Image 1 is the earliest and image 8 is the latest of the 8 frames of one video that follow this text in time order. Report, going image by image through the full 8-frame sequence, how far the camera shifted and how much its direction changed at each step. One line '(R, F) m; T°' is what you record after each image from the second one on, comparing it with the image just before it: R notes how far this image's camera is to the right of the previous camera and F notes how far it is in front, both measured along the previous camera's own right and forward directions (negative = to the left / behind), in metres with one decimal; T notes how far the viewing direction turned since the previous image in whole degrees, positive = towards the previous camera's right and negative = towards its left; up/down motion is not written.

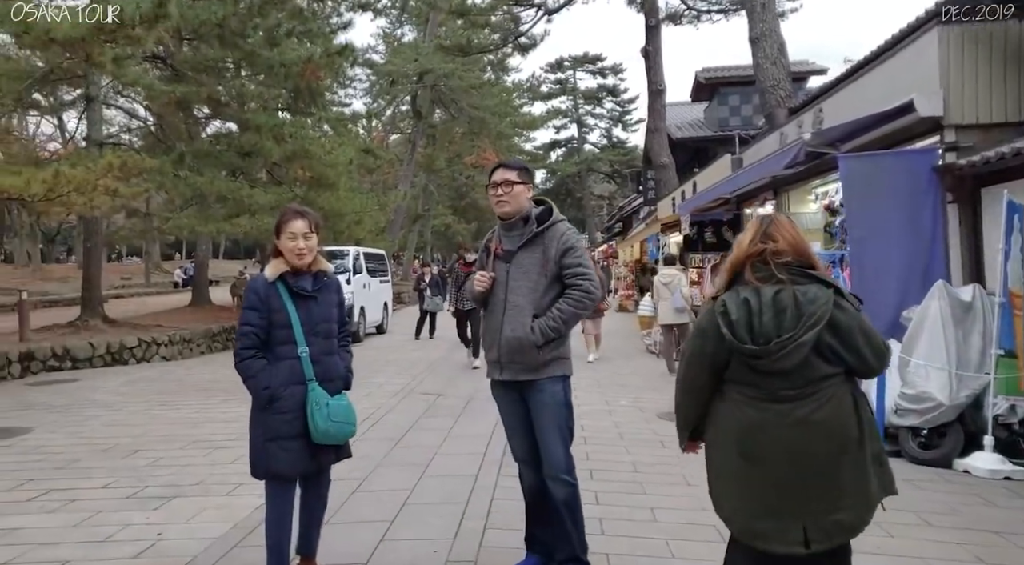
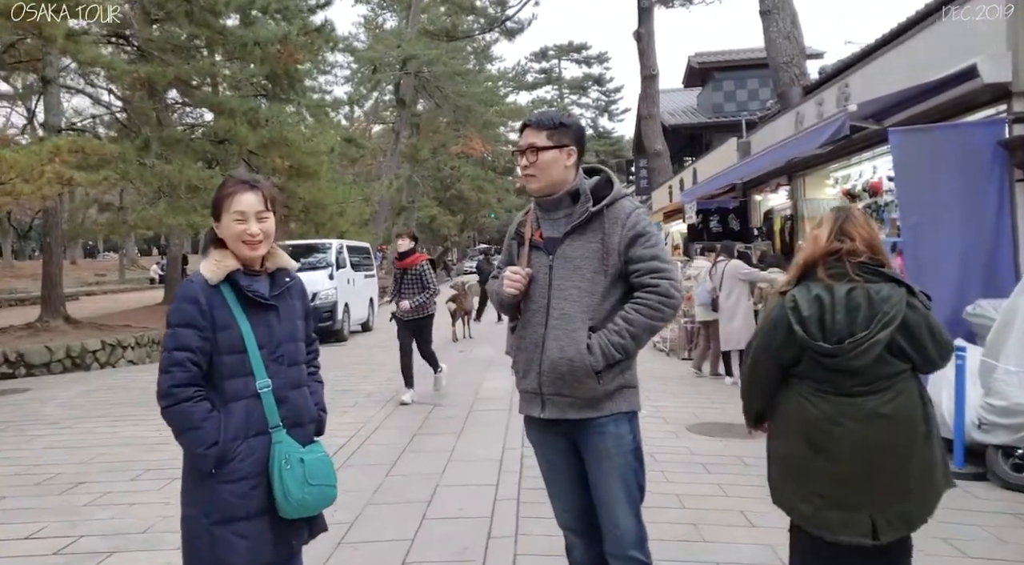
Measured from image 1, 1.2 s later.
(-0.2, +1.0) m; +1°
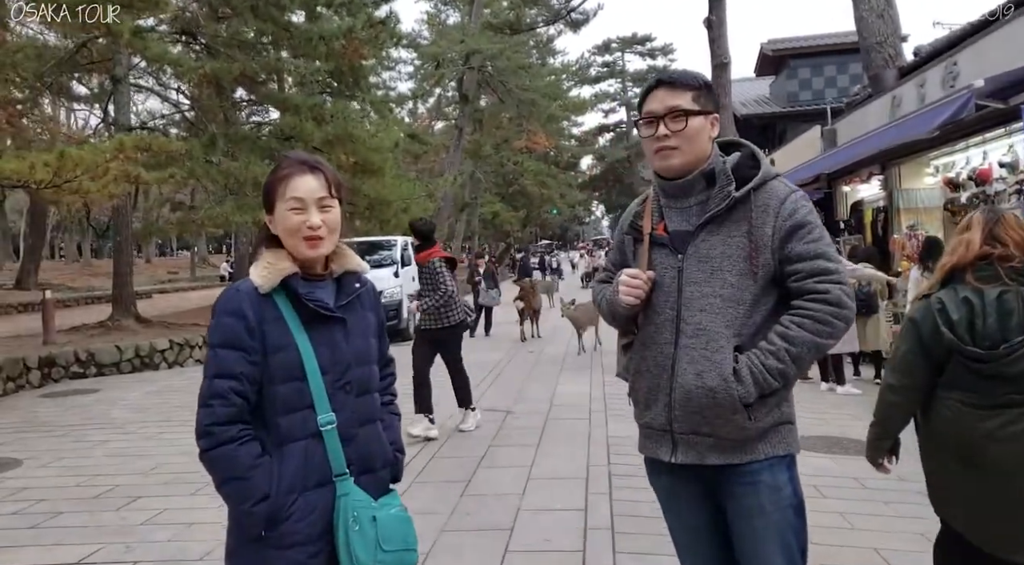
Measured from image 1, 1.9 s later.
(-0.2, +0.5) m; -5°
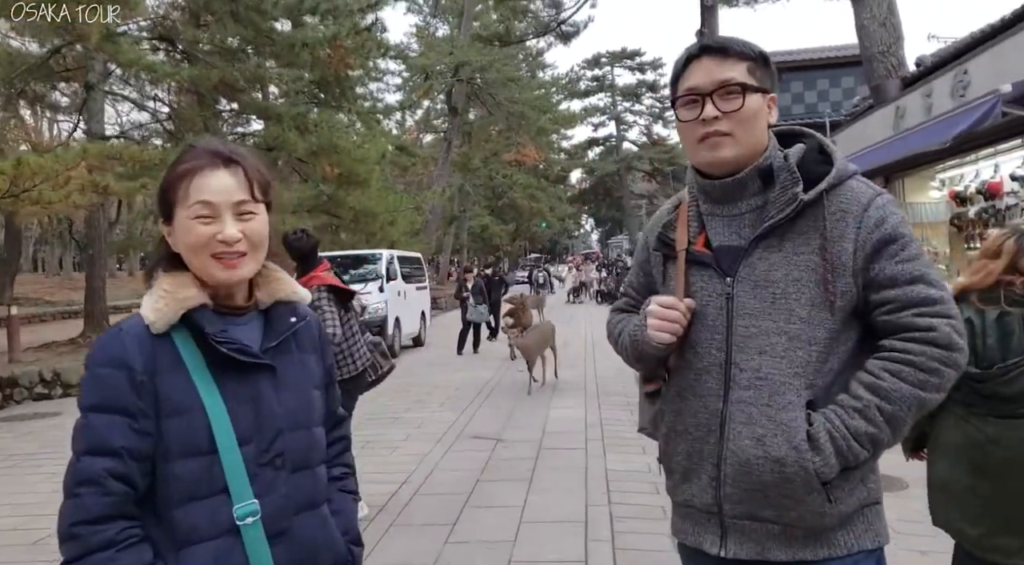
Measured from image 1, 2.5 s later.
(0.0, +0.5) m; +1°
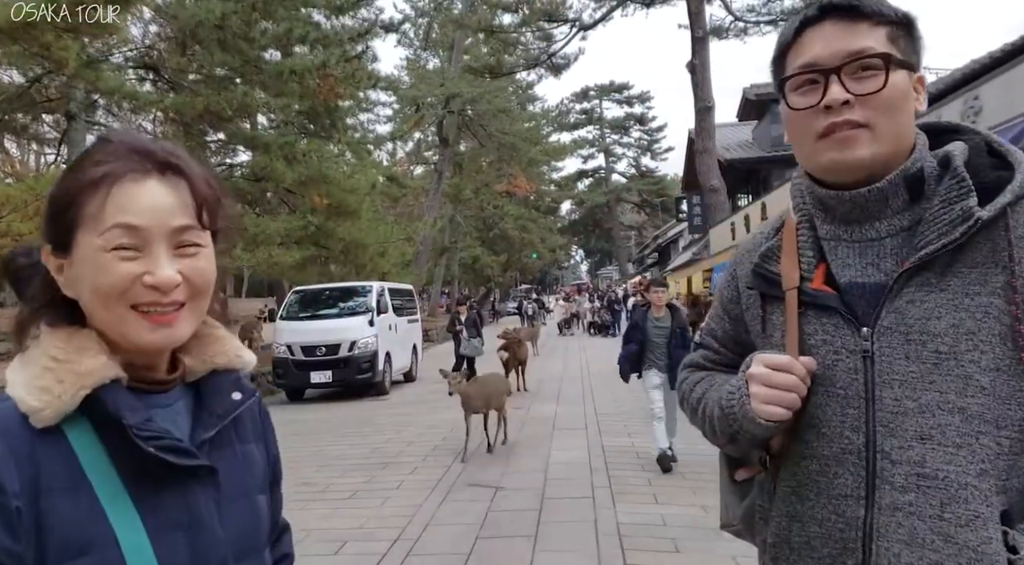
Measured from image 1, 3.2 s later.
(-0.1, +0.4) m; +1°
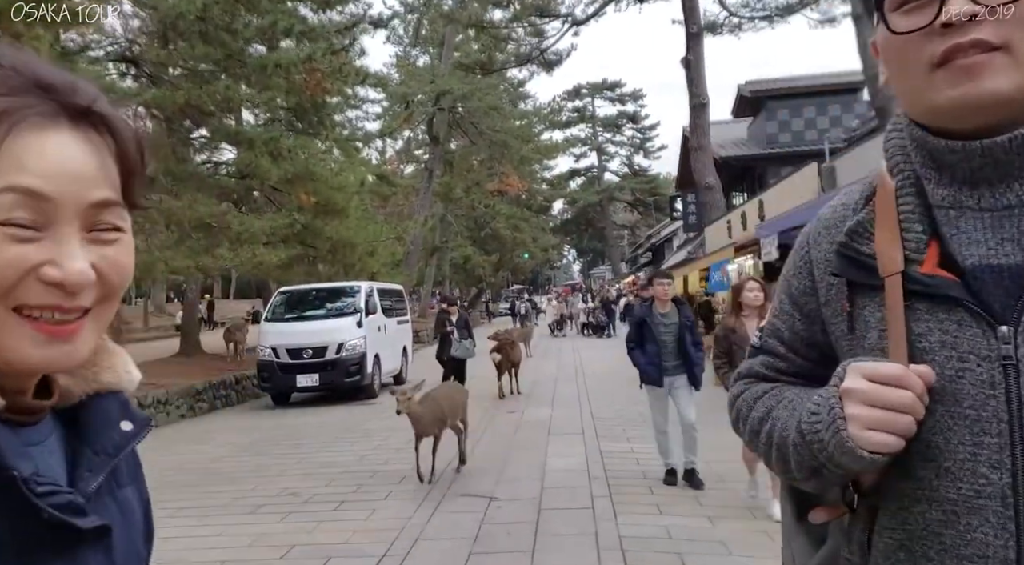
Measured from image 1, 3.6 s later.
(0.0, +0.3) m; +1°
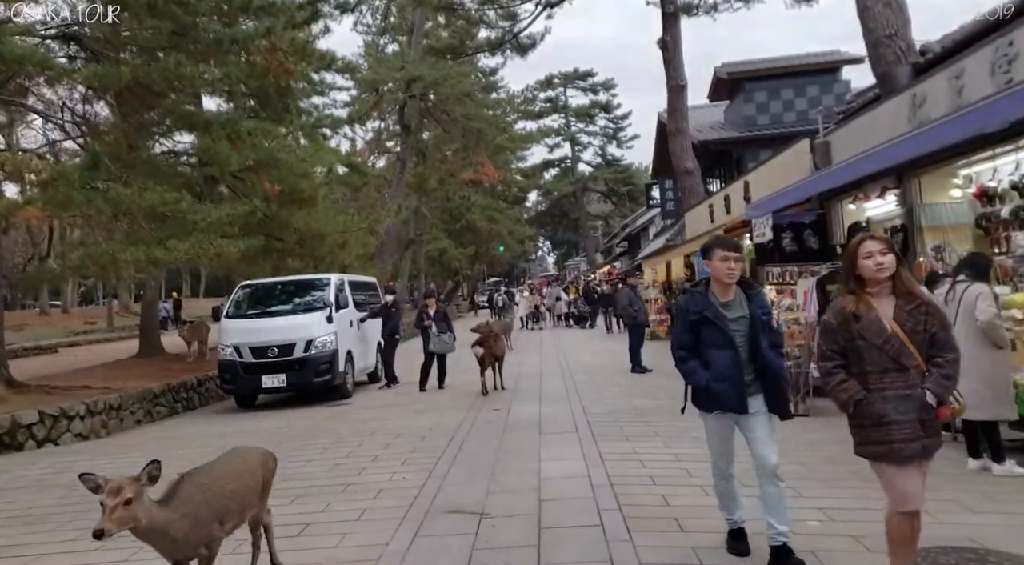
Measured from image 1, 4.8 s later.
(-0.1, +0.8) m; +2°
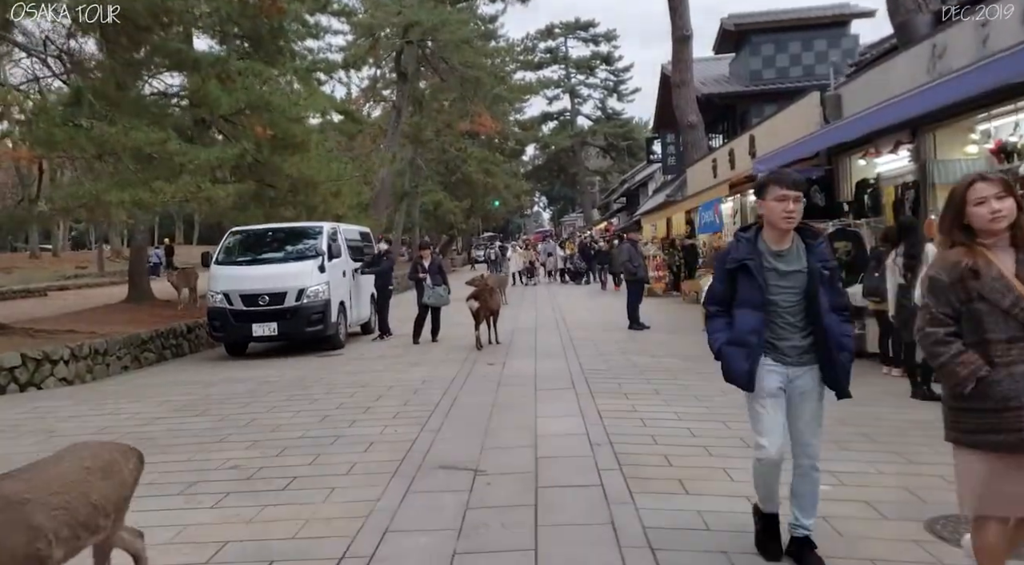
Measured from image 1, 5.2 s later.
(0.0, +0.3) m; 0°
